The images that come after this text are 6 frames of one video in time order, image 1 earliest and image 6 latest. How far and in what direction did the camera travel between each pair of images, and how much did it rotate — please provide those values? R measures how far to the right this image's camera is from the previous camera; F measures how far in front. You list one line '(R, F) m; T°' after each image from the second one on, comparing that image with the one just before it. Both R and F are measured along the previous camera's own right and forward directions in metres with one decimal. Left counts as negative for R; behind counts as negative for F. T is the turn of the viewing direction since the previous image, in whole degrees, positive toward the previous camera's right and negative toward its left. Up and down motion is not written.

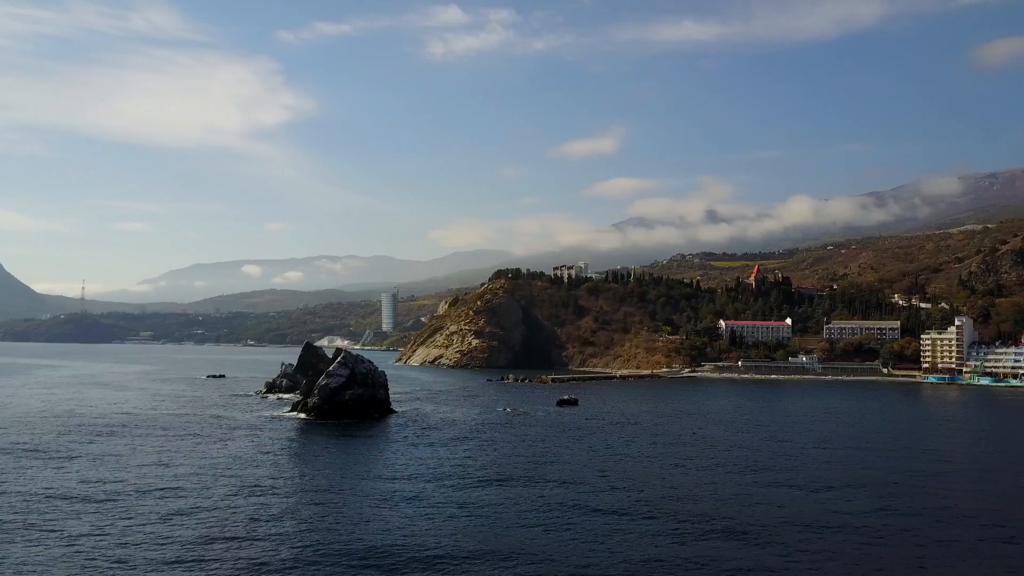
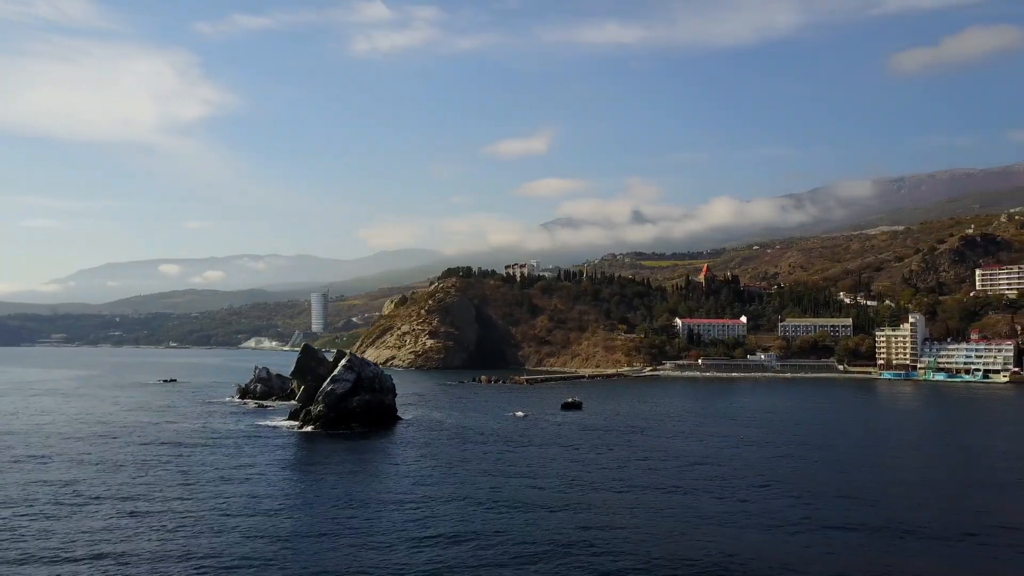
(-3.8, +2.7) m; +5°
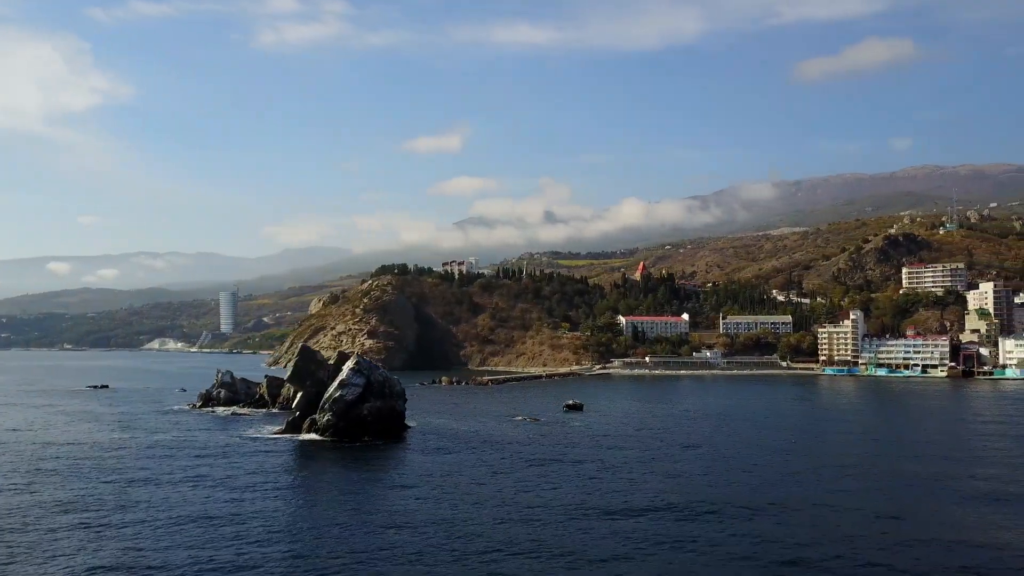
(-4.2, +3.0) m; +6°
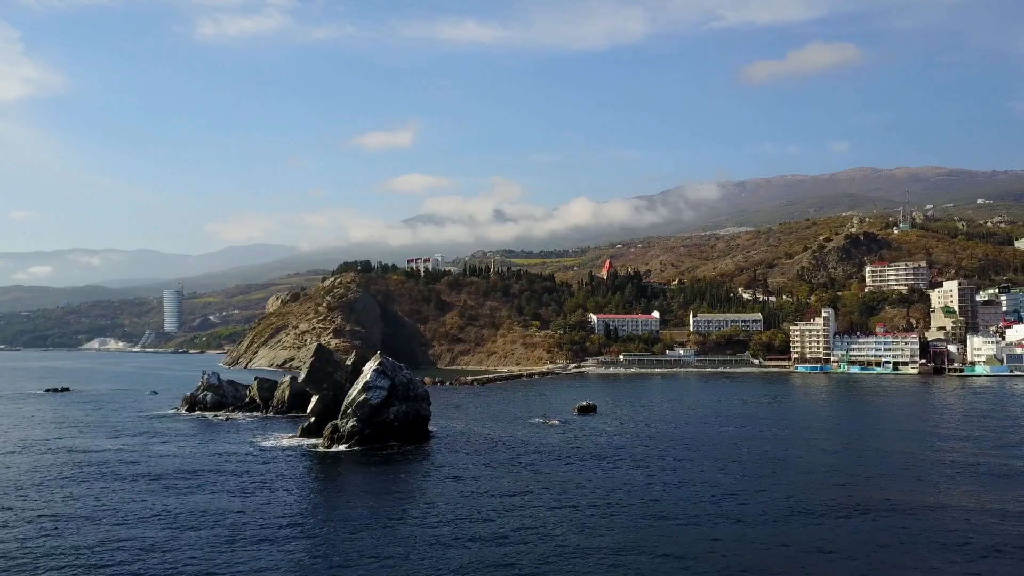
(-2.9, +2.1) m; +4°
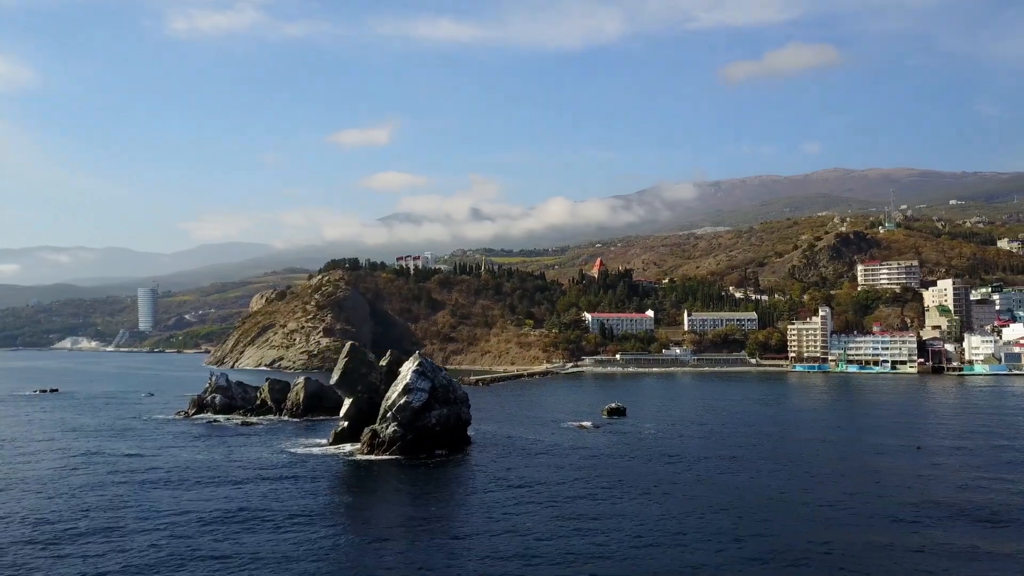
(-2.2, +1.6) m; +2°
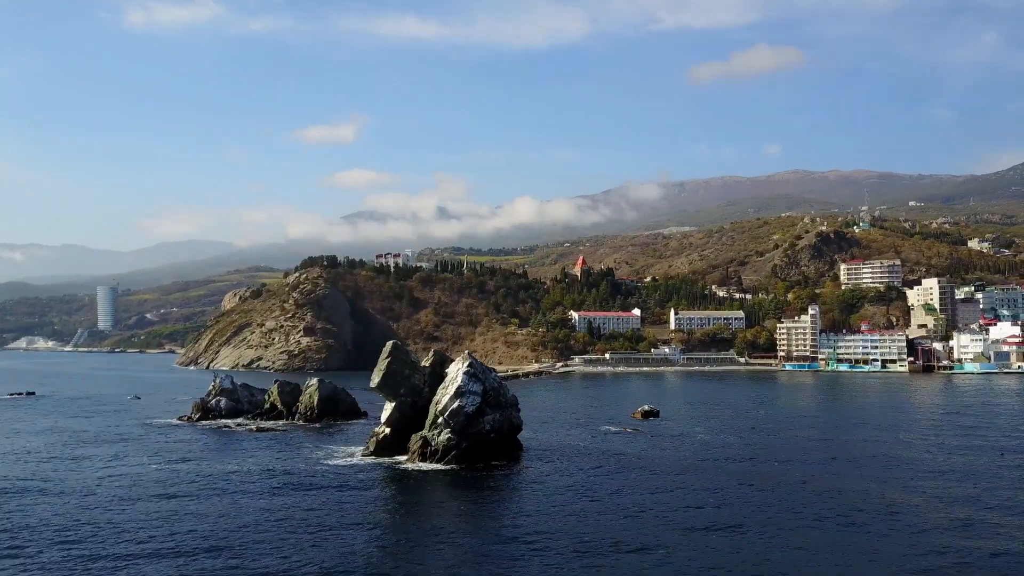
(-2.7, +2.1) m; +3°
